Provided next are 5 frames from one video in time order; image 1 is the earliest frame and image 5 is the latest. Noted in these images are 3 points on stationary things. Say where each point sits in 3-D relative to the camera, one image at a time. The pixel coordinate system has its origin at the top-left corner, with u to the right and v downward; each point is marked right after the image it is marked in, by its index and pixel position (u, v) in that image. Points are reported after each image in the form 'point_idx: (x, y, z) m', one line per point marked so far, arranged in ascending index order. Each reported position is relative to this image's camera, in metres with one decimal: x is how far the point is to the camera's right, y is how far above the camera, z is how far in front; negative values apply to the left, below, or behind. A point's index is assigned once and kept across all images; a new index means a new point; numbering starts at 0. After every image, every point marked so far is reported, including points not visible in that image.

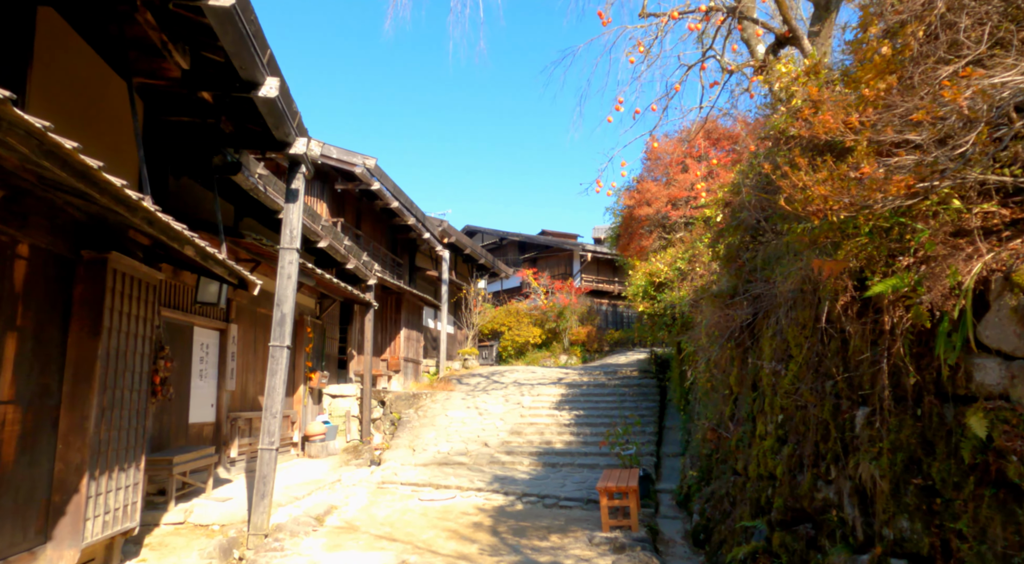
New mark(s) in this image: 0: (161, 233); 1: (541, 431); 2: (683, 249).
0: (-2.4, +0.3, +4.3) m
1: (+0.5, -2.4, +10.3) m
2: (+2.5, +0.5, +9.4) m
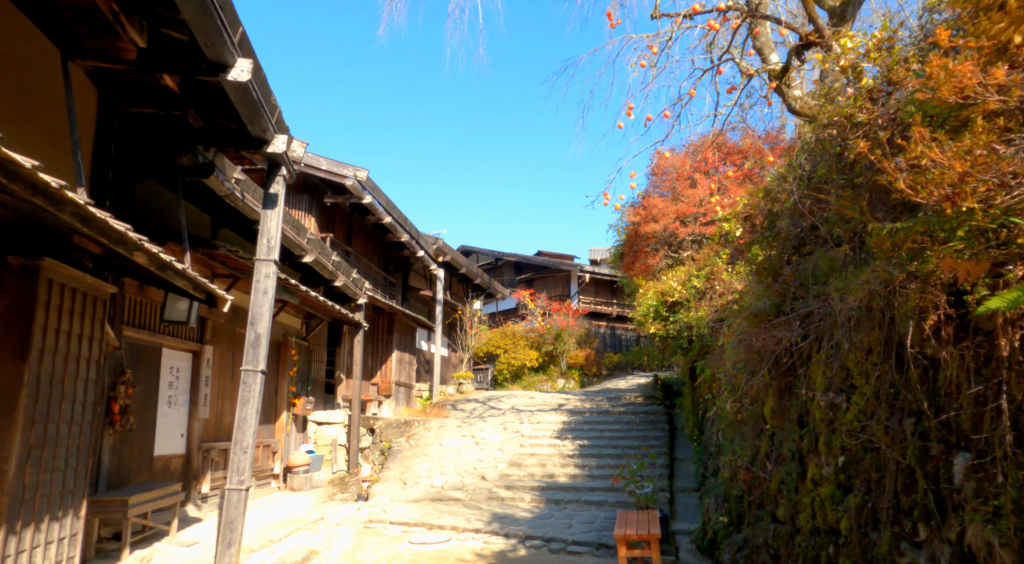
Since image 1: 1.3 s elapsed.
0: (-2.3, +0.3, +3.6) m
1: (+0.5, -2.7, +9.5) m
2: (+2.5, +0.2, +8.8) m
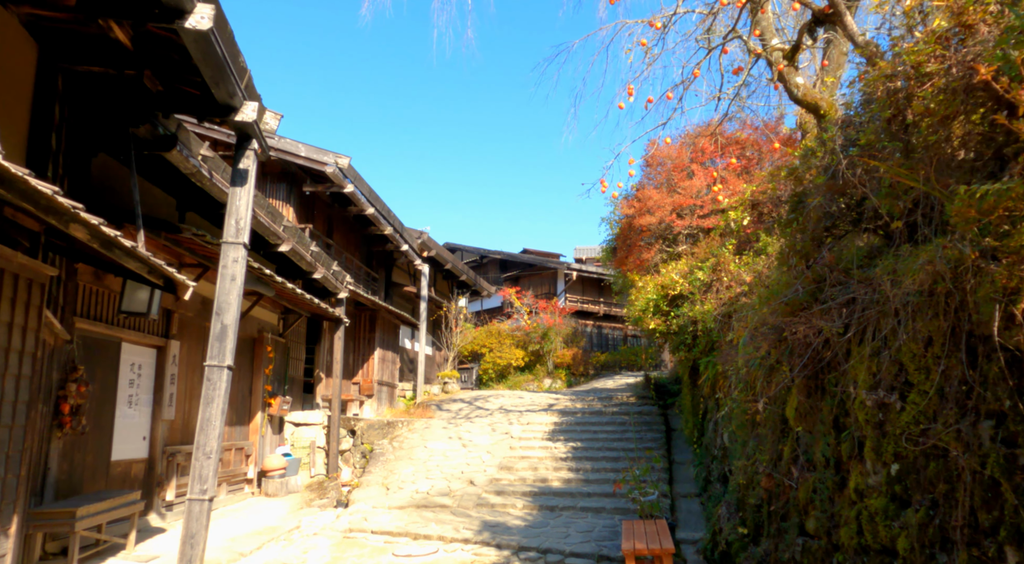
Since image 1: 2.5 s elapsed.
0: (-2.3, +0.4, +3.0) m
1: (+0.3, -2.6, +9.0) m
2: (+2.4, +0.3, +8.3) m
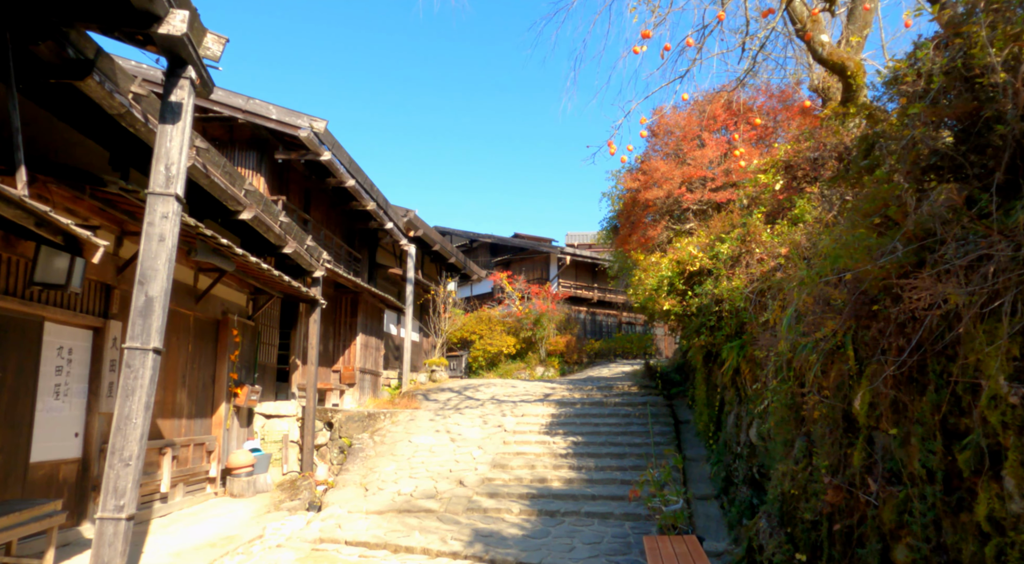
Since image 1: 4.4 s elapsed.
0: (-2.2, +0.6, +2.0) m
1: (+0.2, -2.3, +8.0) m
2: (+2.4, +0.6, +7.4) m
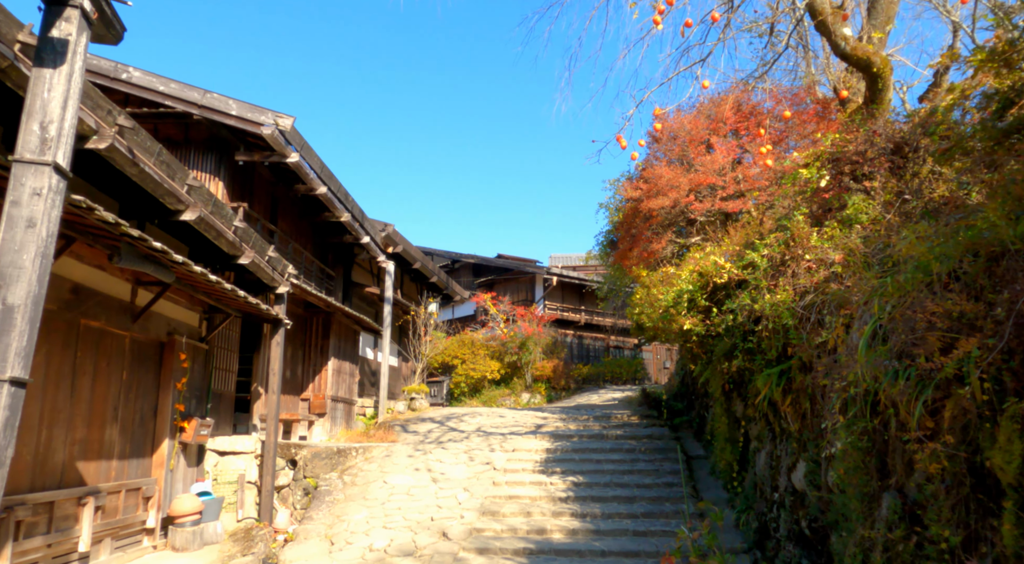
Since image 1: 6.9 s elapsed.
0: (-2.1, +0.6, +0.9) m
1: (+0.1, -2.4, +6.9) m
2: (+2.3, +0.4, +6.4) m
